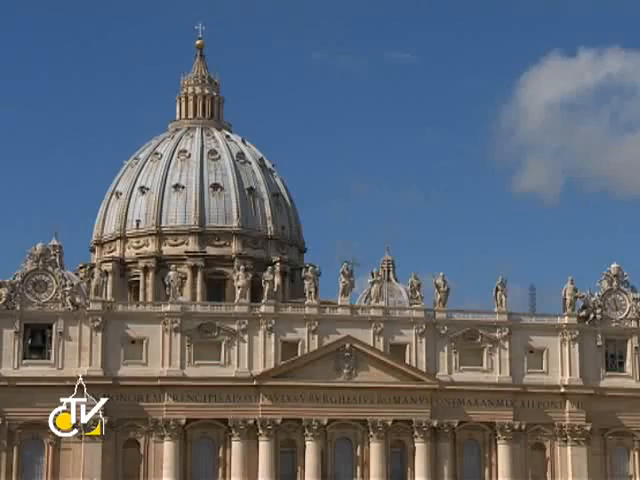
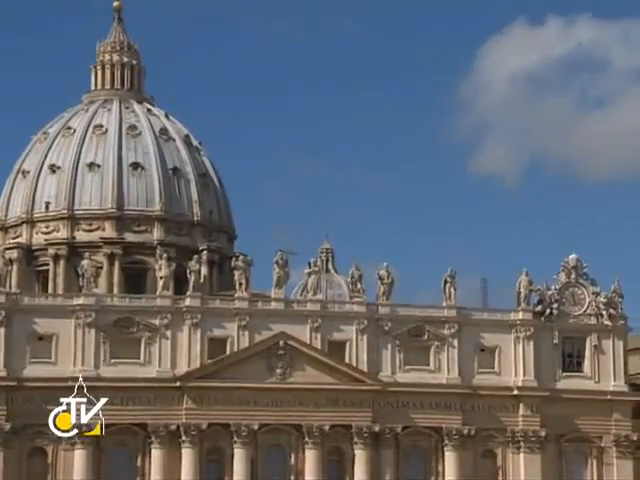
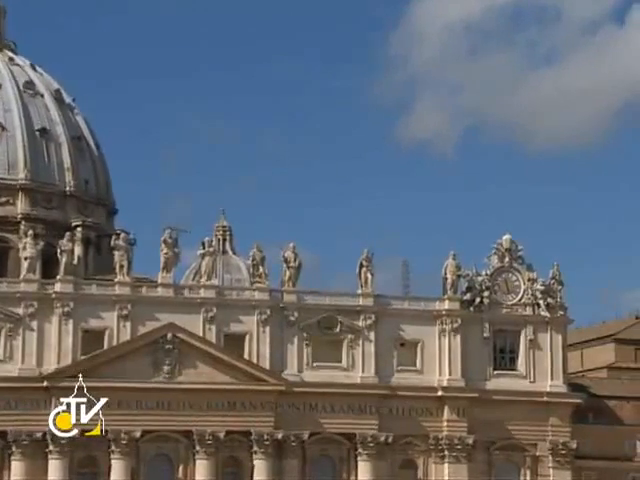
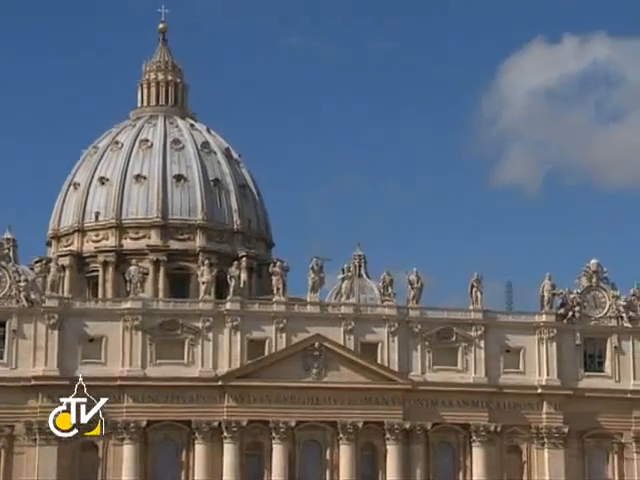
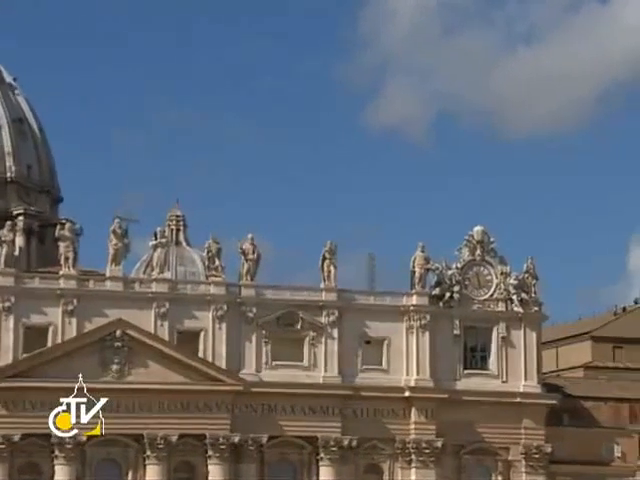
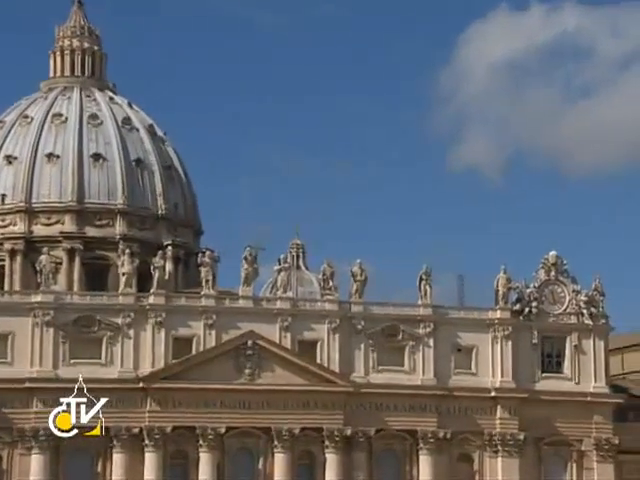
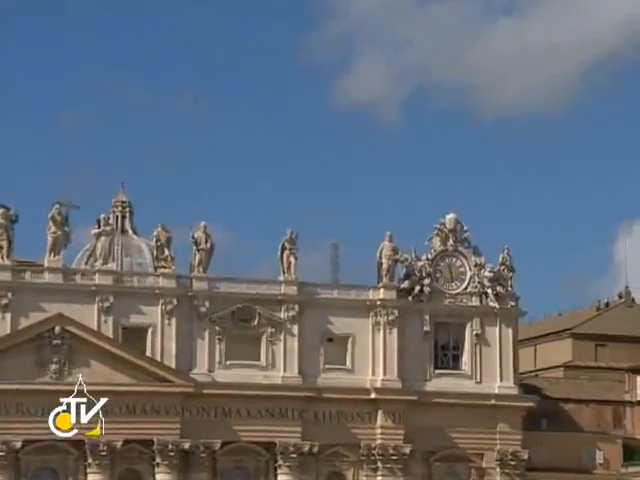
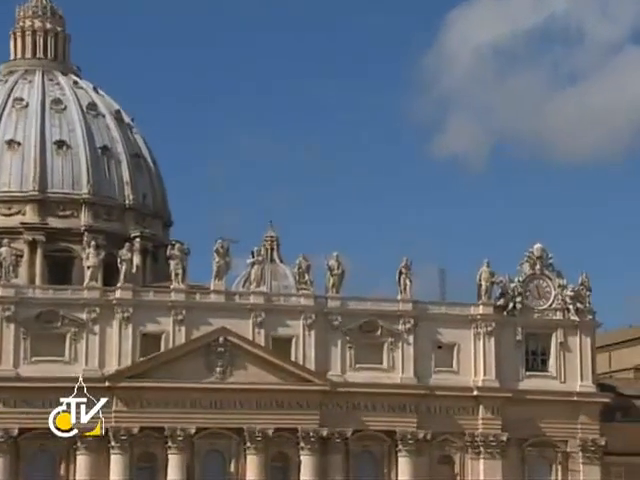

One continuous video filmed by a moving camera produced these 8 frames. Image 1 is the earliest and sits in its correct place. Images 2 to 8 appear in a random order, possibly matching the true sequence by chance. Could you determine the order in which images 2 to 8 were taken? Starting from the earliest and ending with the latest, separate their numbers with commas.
4, 2, 6, 8, 3, 5, 7
